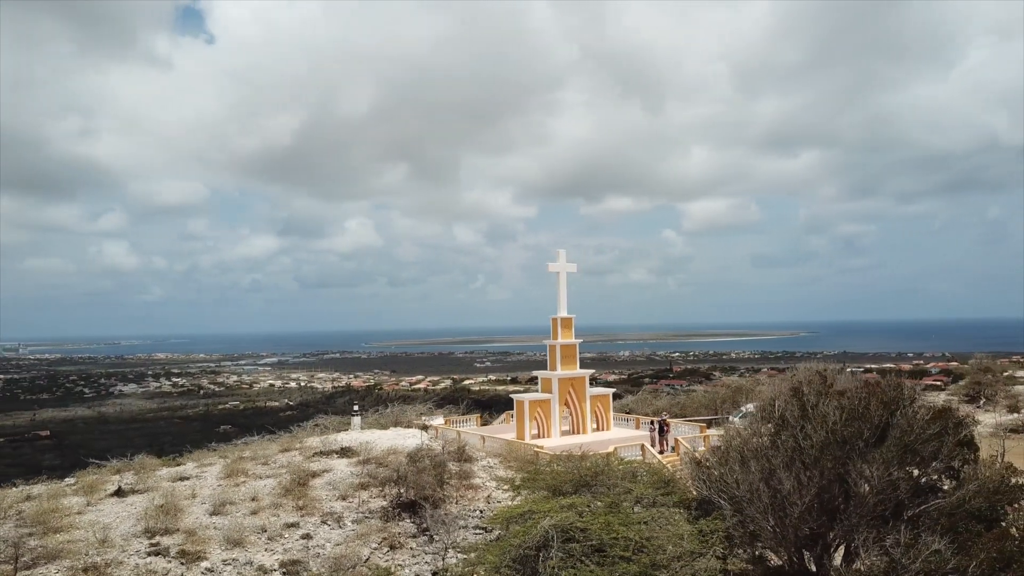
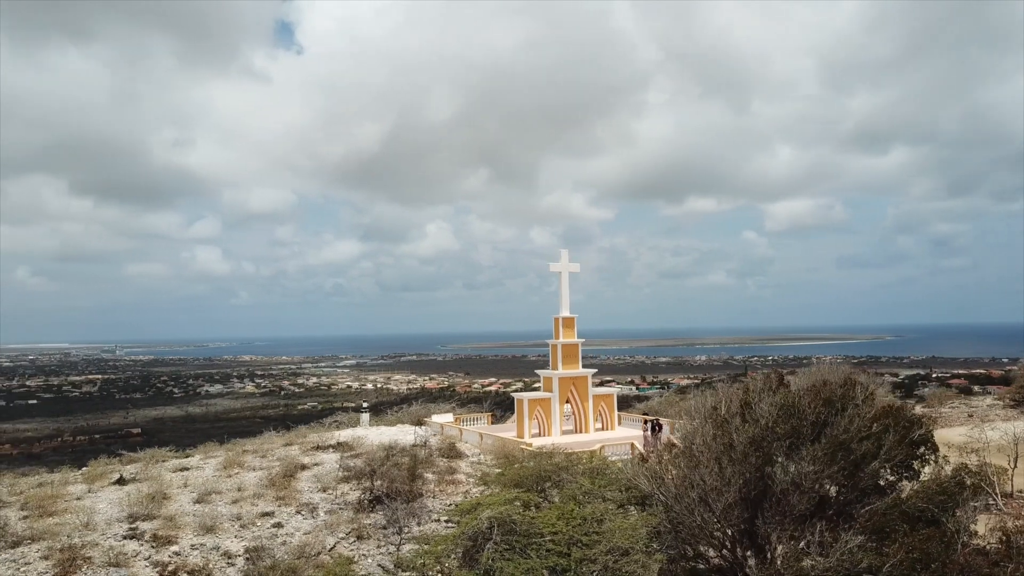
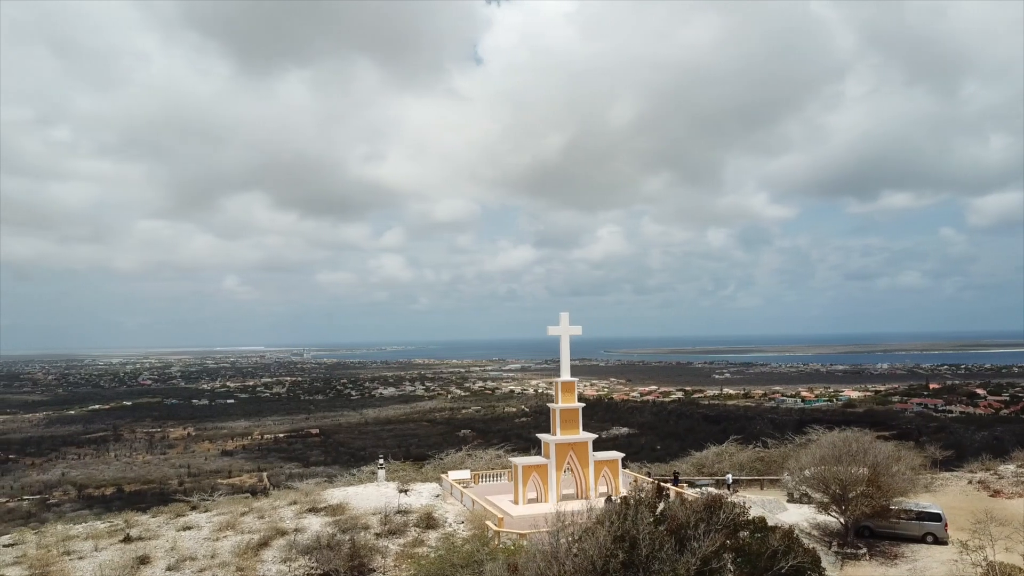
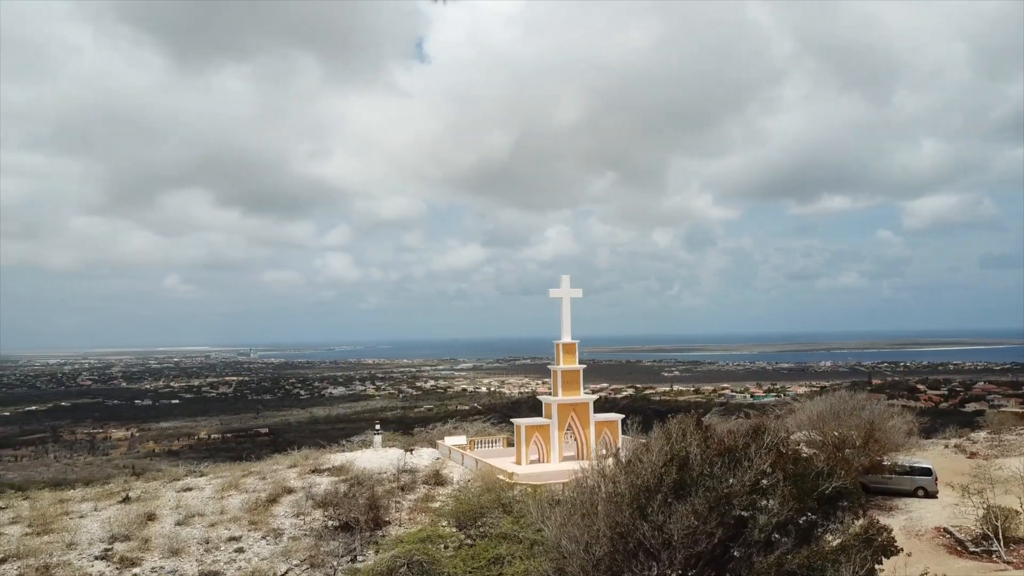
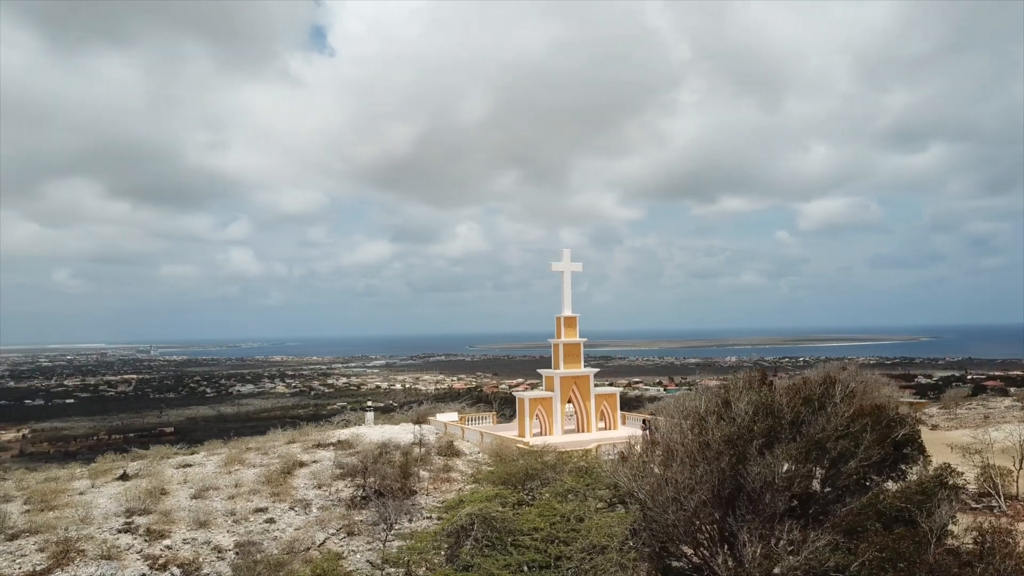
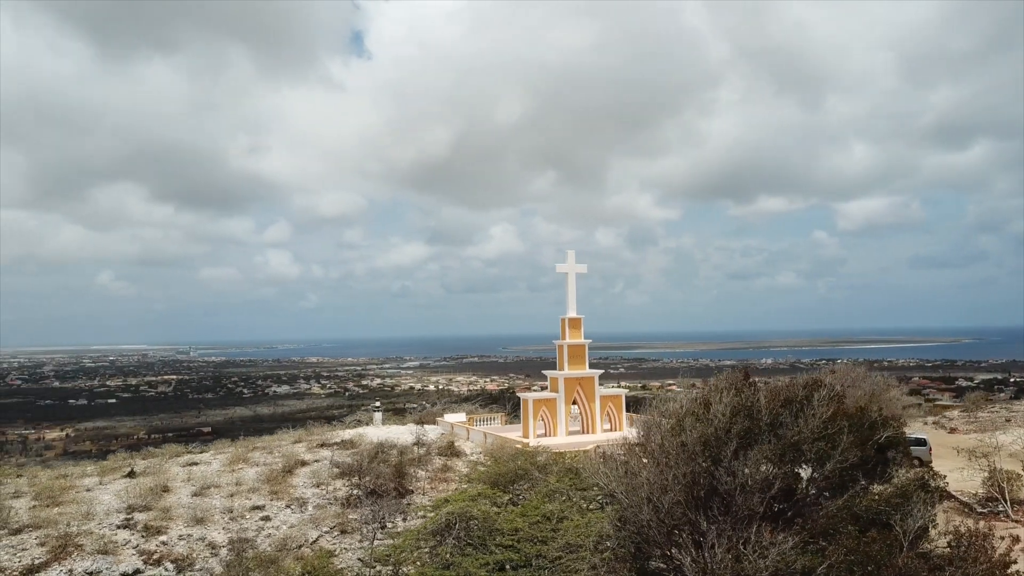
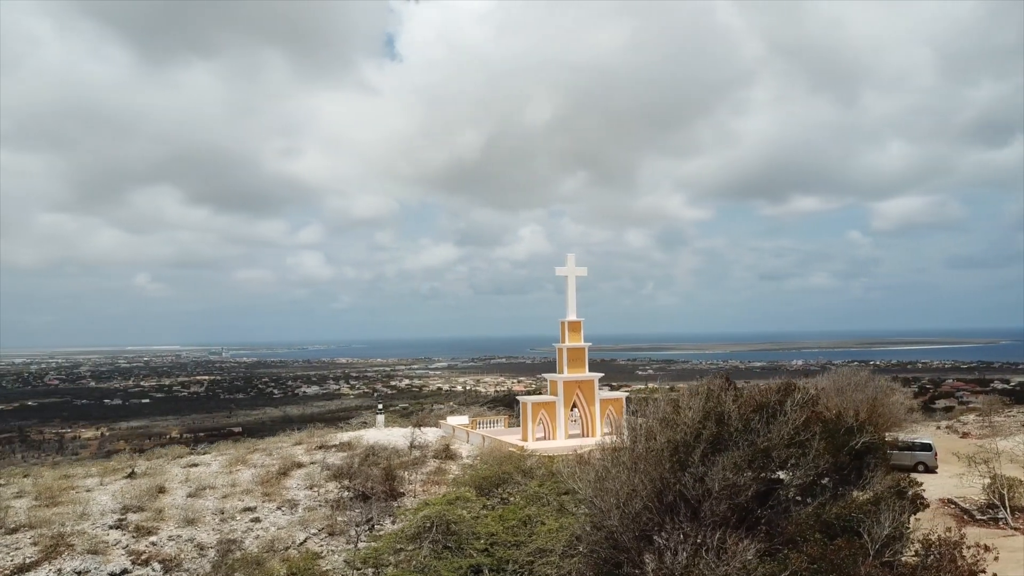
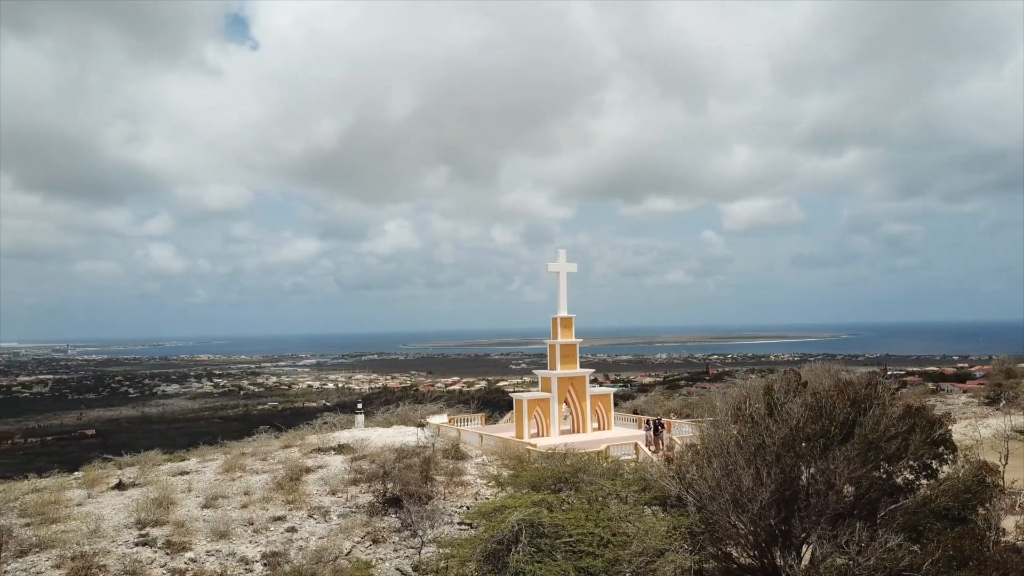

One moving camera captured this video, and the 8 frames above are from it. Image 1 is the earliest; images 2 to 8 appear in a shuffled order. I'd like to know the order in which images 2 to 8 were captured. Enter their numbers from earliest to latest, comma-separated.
8, 2, 5, 6, 7, 4, 3
